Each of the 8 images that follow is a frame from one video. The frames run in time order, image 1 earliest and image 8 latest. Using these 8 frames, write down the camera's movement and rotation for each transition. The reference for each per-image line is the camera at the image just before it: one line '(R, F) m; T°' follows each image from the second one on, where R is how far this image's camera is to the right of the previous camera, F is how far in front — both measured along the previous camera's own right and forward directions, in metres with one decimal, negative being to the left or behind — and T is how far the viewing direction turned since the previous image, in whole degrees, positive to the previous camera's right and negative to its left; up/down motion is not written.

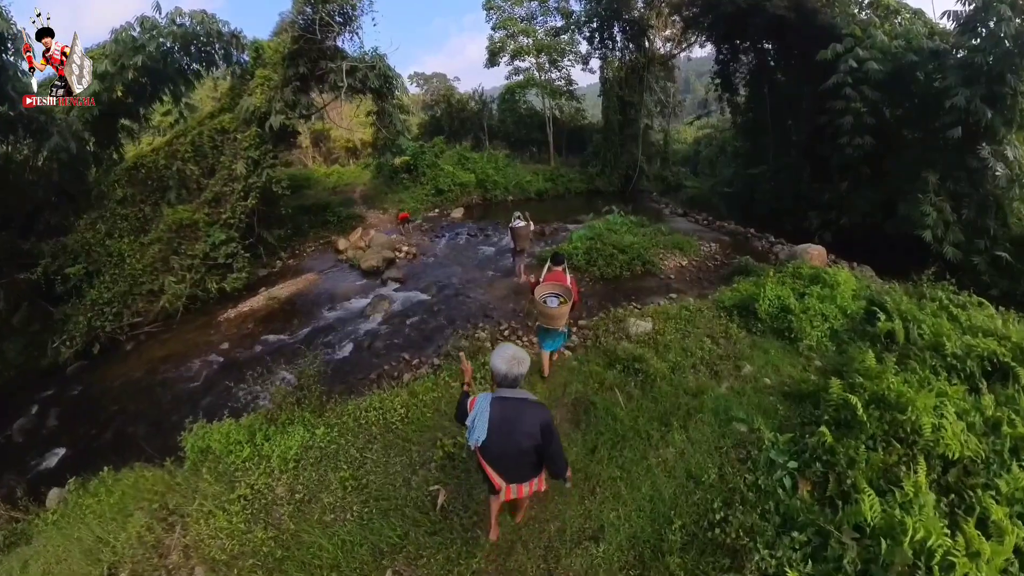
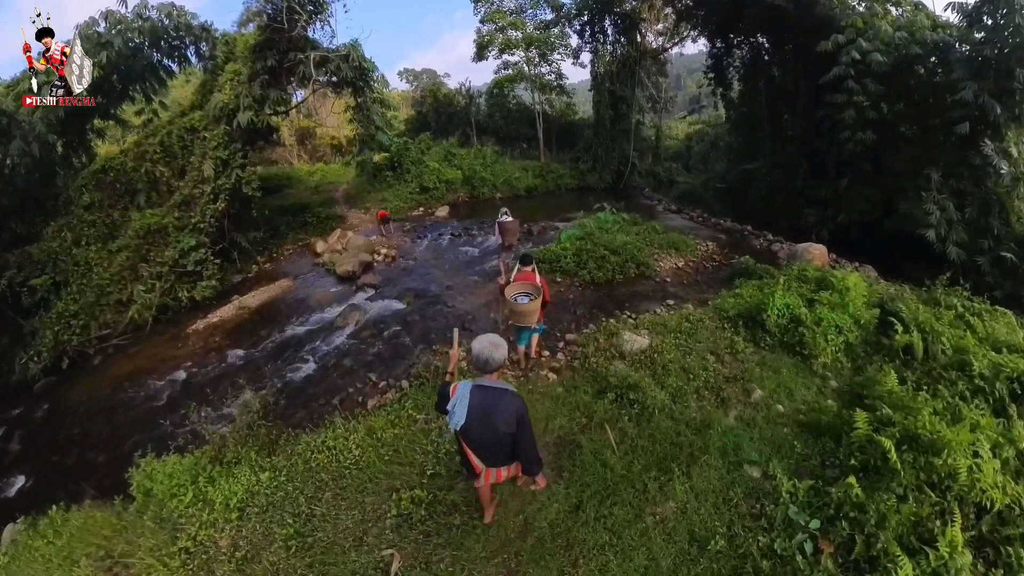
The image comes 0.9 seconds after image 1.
(+0.2, +0.6) m; +1°
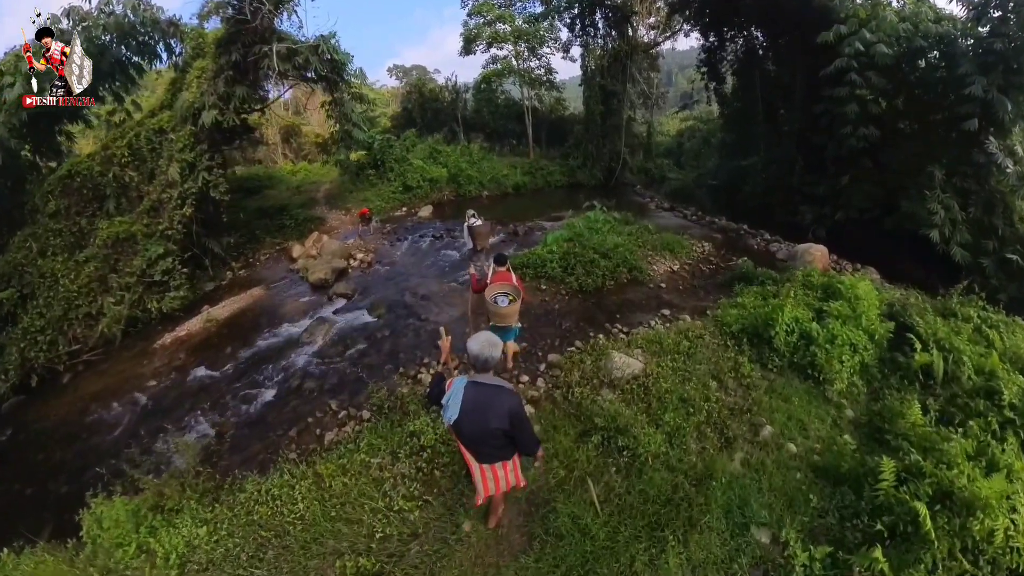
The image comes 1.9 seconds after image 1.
(+0.2, +0.6) m; +1°
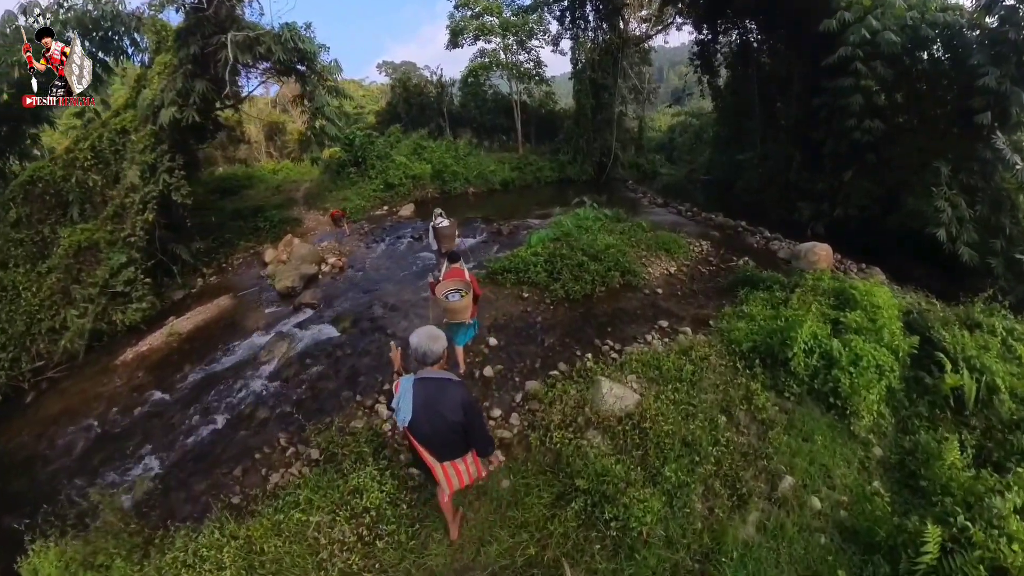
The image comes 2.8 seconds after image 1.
(+0.2, +0.7) m; +1°
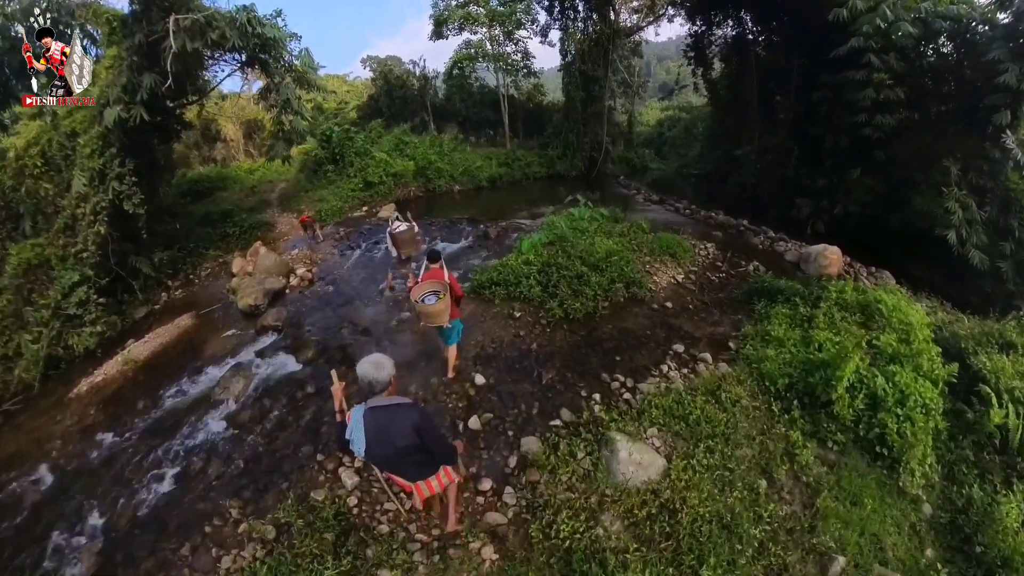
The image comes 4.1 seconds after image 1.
(0.0, +0.8) m; +1°
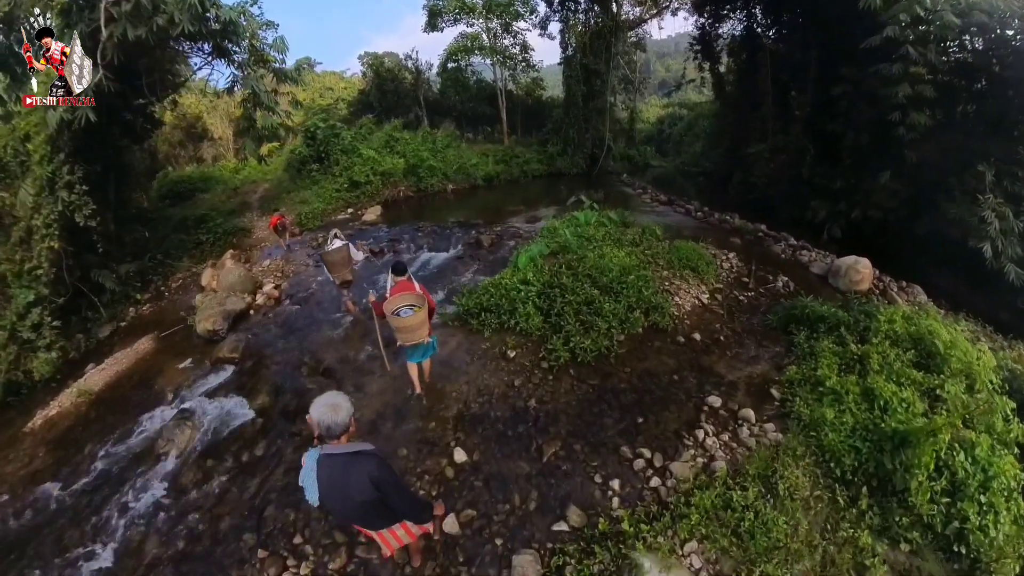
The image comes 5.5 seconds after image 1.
(+0.1, +0.9) m; 0°
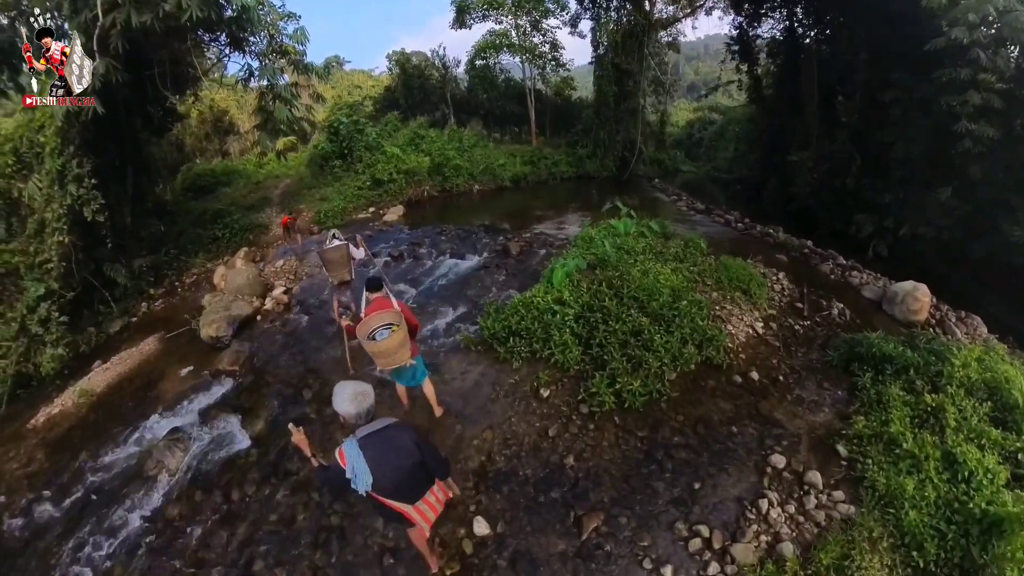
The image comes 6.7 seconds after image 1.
(-0.1, +0.6) m; -2°
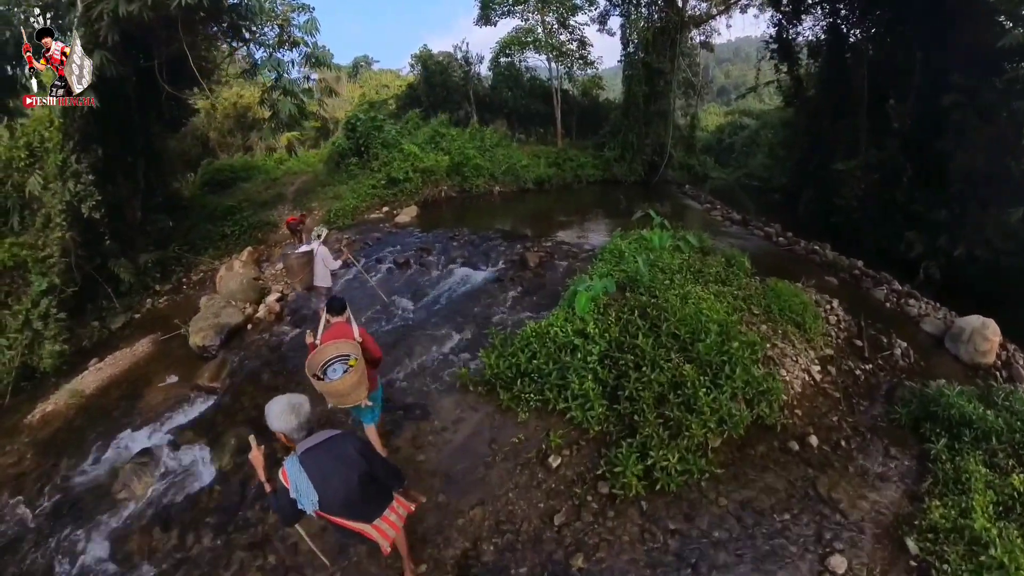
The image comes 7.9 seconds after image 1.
(+0.1, +0.7) m; -3°
